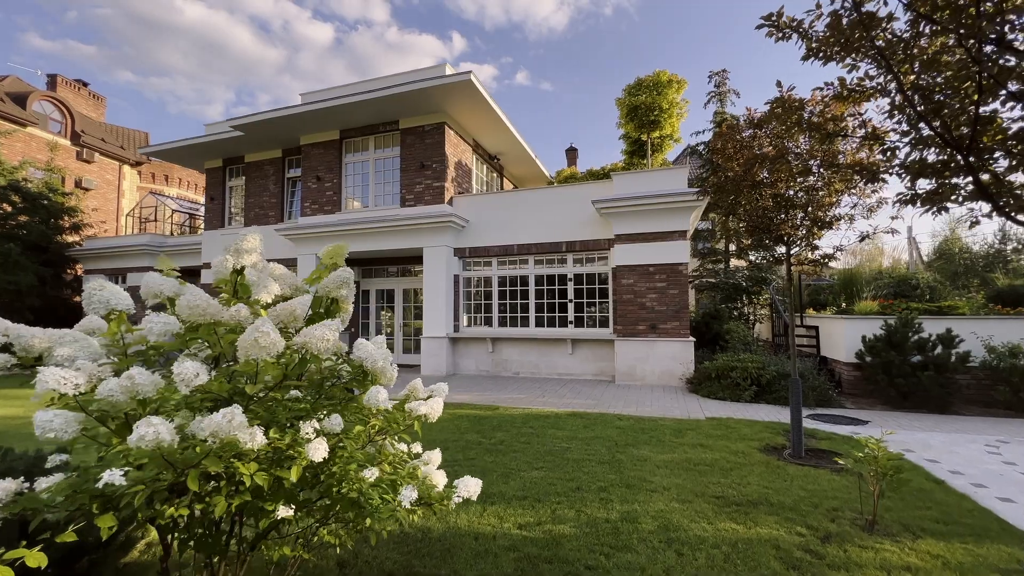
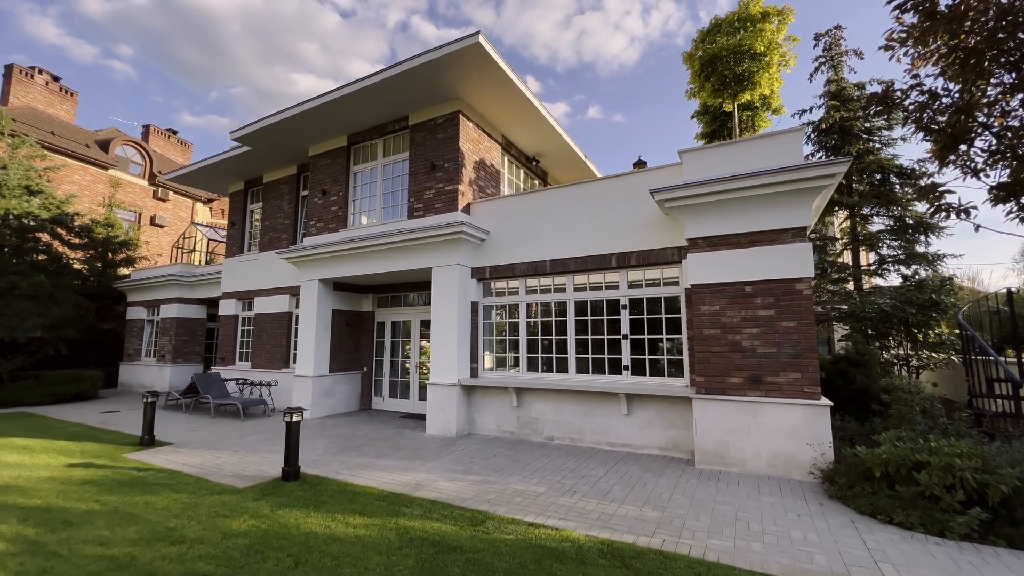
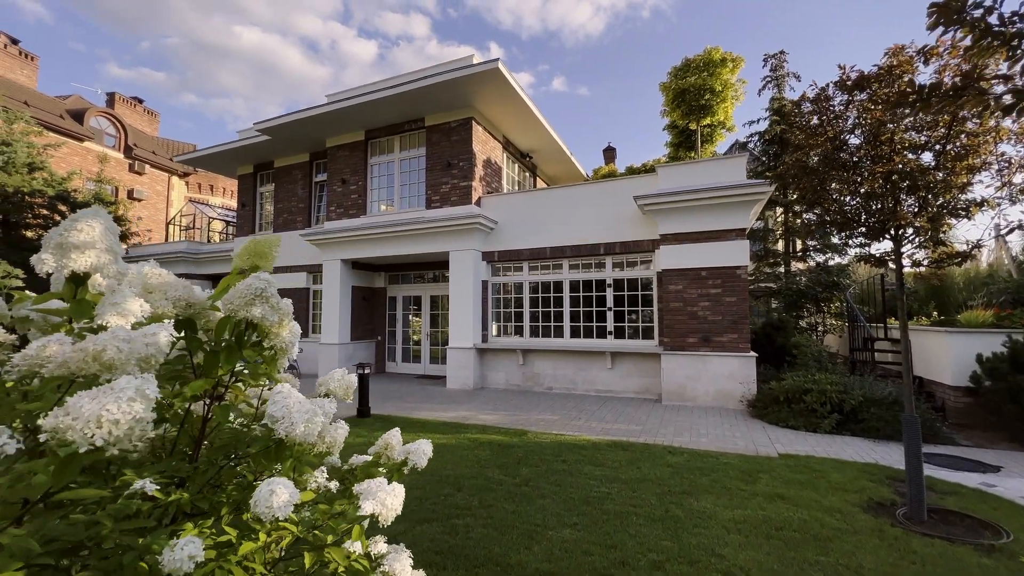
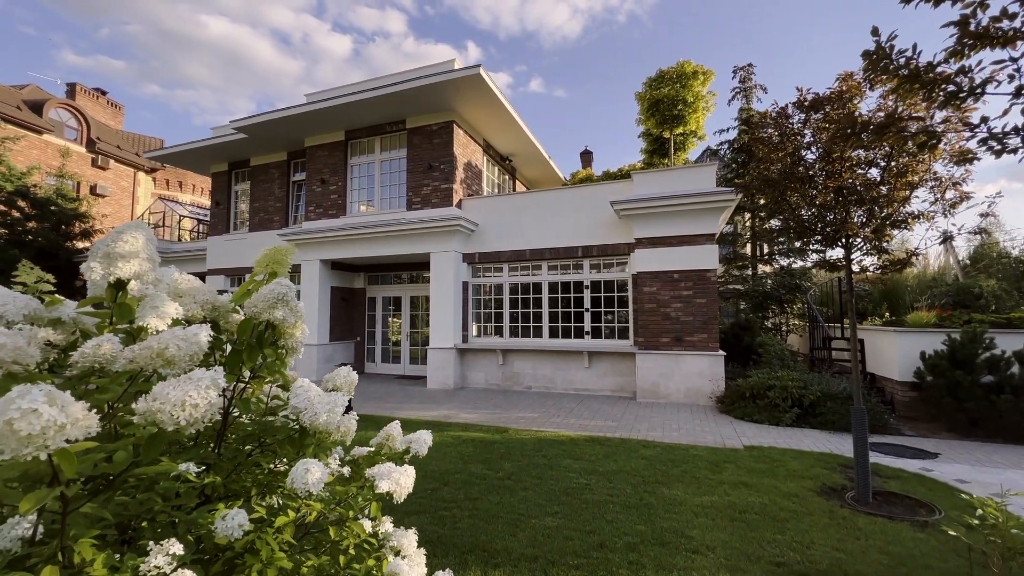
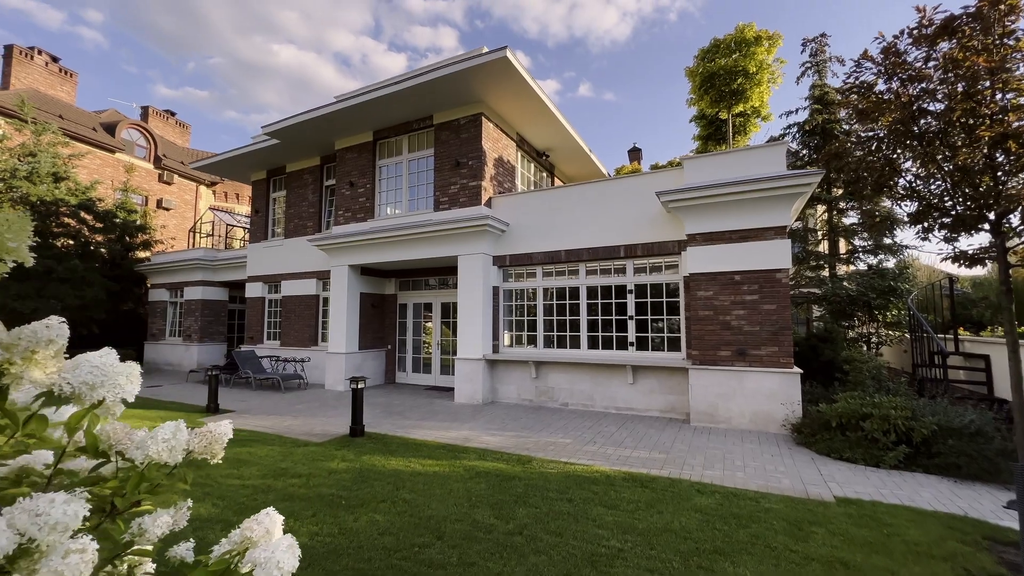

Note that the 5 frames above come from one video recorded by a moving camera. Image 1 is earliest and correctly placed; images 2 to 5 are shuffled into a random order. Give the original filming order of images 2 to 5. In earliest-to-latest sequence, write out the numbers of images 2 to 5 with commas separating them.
4, 3, 5, 2
